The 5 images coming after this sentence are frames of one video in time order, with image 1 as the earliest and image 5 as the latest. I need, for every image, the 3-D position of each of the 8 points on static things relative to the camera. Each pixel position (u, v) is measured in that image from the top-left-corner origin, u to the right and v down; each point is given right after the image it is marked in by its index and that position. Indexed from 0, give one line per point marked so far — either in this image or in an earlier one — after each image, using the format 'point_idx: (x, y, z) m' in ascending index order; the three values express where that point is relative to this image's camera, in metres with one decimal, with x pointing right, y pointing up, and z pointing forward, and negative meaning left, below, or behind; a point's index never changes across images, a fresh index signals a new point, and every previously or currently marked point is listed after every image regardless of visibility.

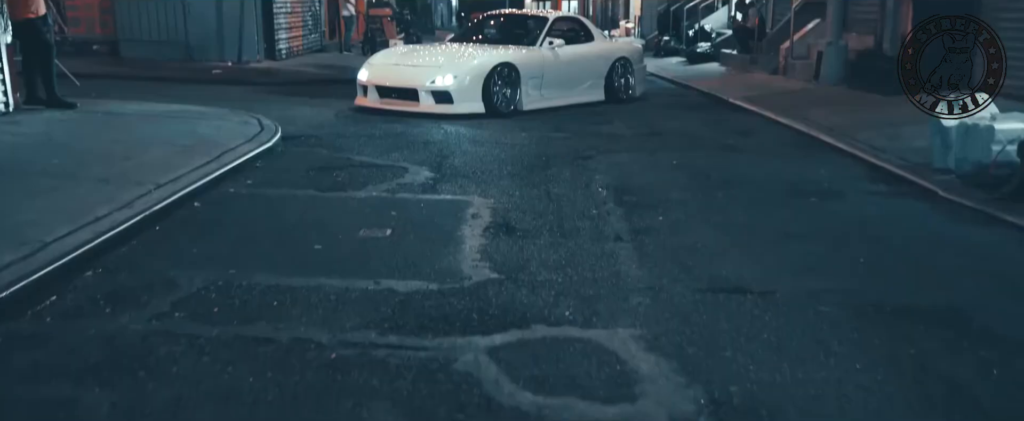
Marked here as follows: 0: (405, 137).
0: (-1.1, +0.7, +11.1) m
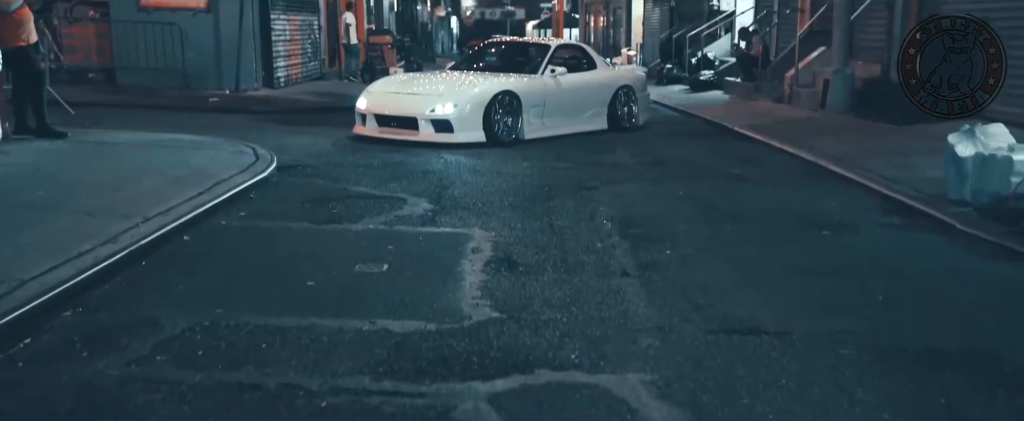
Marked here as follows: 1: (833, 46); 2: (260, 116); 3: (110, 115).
0: (-1.1, +0.4, +10.8) m
1: (+4.5, +2.3, +15.2) m
2: (-3.6, +1.4, +15.8) m
3: (-5.3, +1.3, +14.6) m
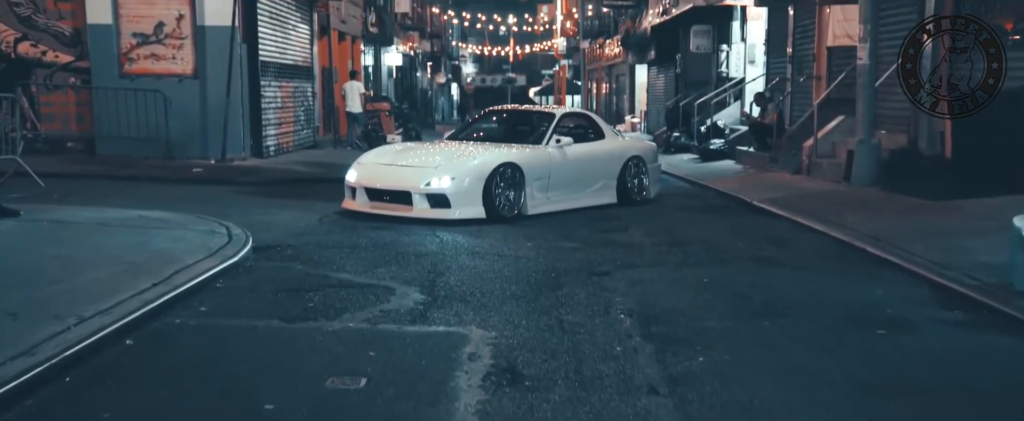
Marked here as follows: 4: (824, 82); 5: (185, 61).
0: (-1.0, -0.3, +9.8) m
1: (+4.5, +1.2, +14.3) m
2: (-3.6, +0.3, +14.8) m
3: (-5.3, +0.3, +13.5) m
4: (+5.2, +2.1, +18.3) m
5: (-5.2, +2.4, +17.6) m
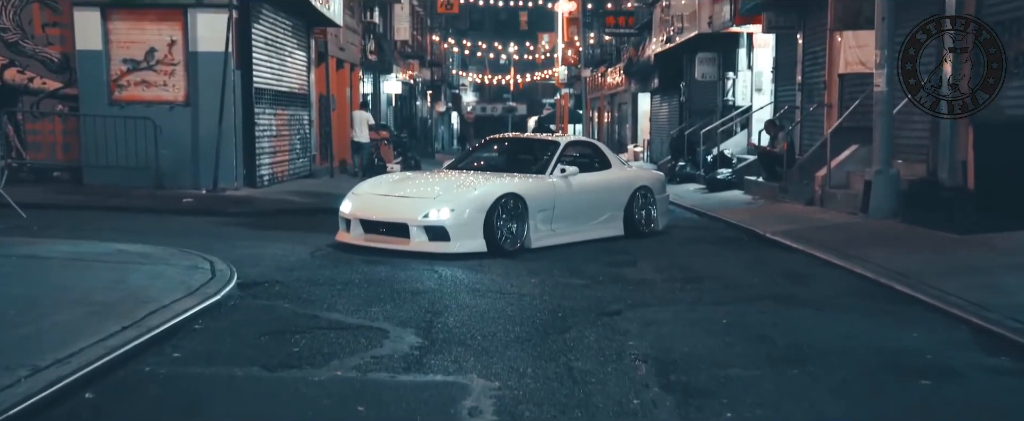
0: (-1.0, -0.6, +9.1) m
1: (+4.5, +0.8, +13.7) m
2: (-3.6, -0.1, +14.2) m
3: (-5.3, -0.1, +12.9) m
4: (+5.2, +1.6, +17.8) m
5: (-5.2, +1.9, +17.0) m
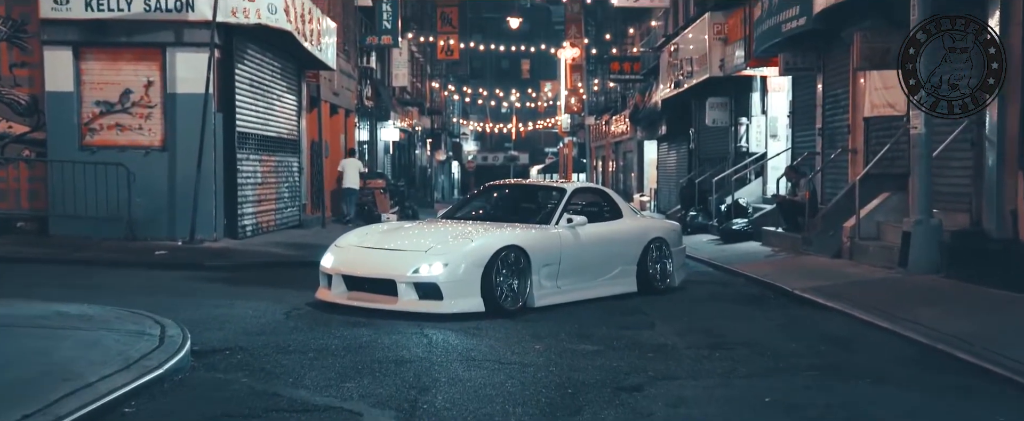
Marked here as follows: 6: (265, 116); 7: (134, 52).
0: (-1.0, -1.0, +7.8) m
1: (+4.5, +0.2, +12.4) m
2: (-3.6, -0.7, +12.9) m
3: (-5.2, -0.7, +11.7) m
4: (+5.3, +0.8, +16.5) m
5: (-5.2, +1.1, +15.8) m
6: (-4.2, +1.6, +18.6) m
7: (-5.4, +2.3, +15.8) m
